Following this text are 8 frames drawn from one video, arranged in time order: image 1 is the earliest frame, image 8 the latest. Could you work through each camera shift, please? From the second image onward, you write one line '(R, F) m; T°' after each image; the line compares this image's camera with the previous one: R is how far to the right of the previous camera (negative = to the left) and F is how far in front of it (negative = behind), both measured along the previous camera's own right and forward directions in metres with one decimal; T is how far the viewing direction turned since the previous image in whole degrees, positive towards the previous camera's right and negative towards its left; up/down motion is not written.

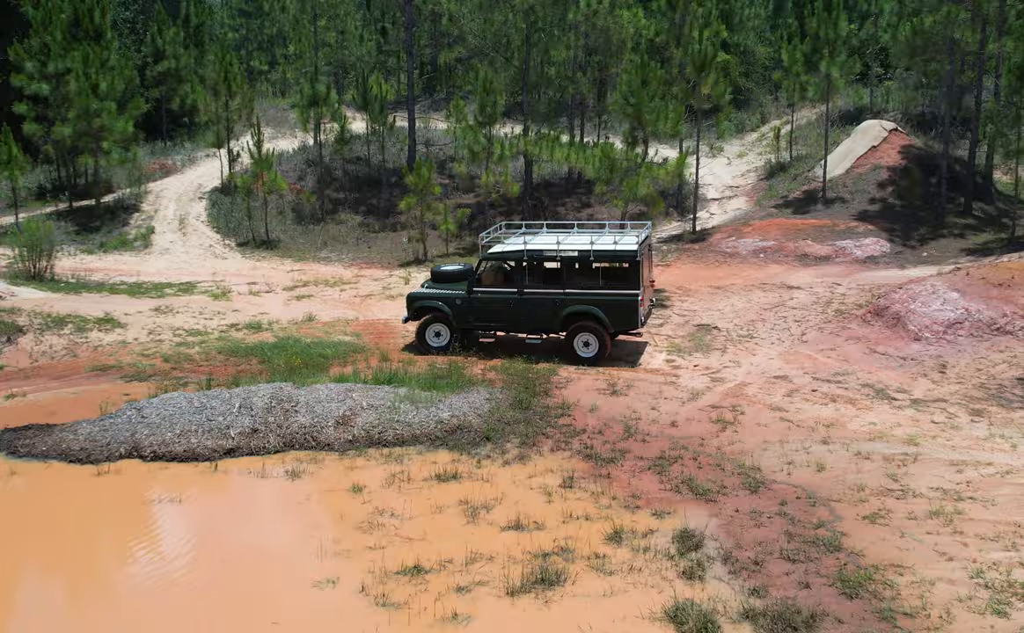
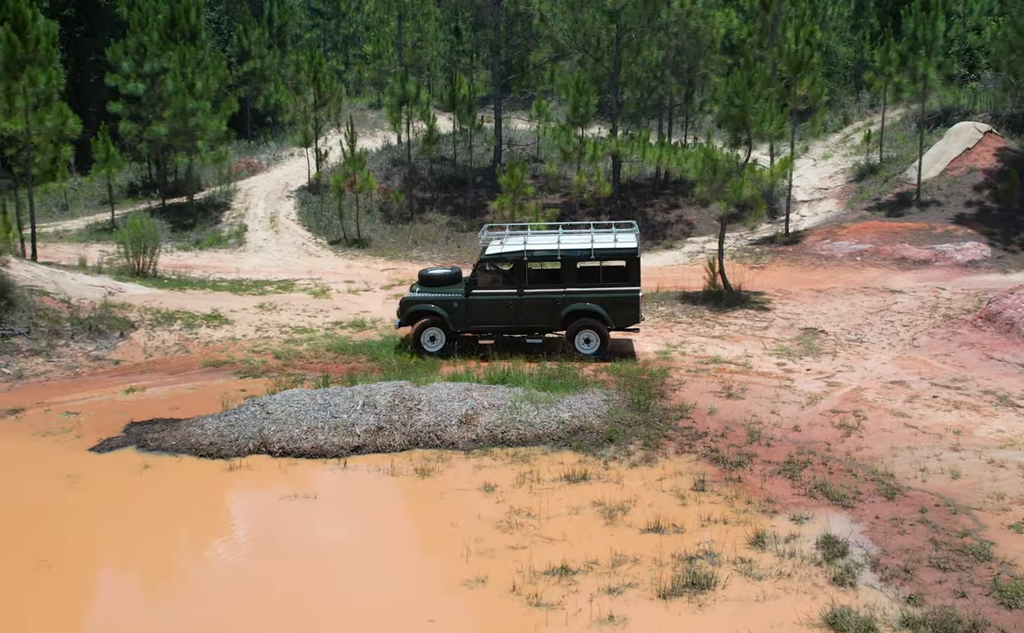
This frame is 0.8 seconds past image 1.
(-1.0, 0.0) m; -2°
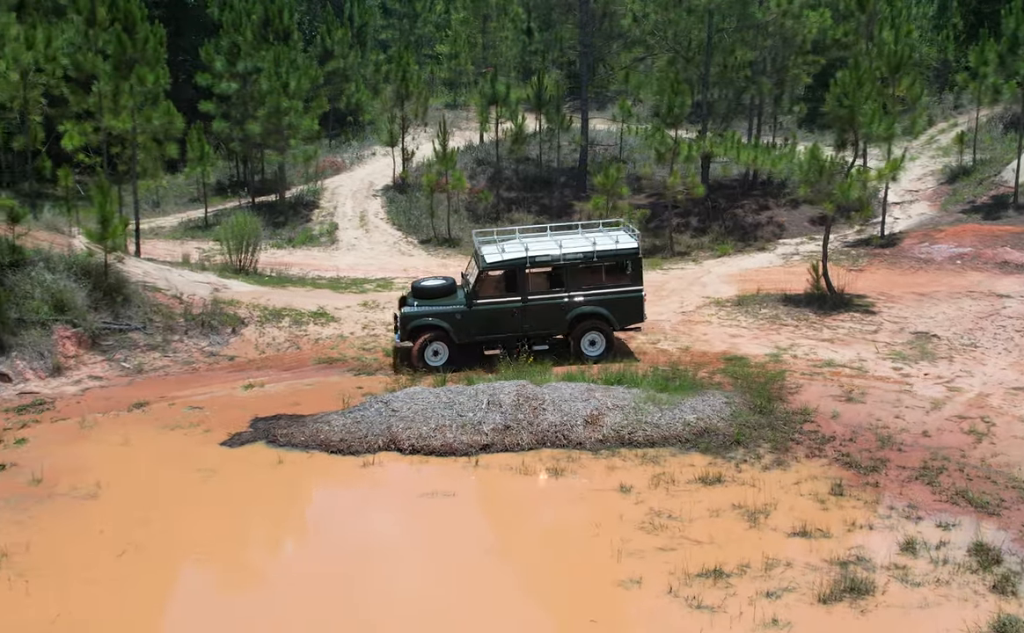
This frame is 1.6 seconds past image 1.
(-1.0, 0.0) m; -2°
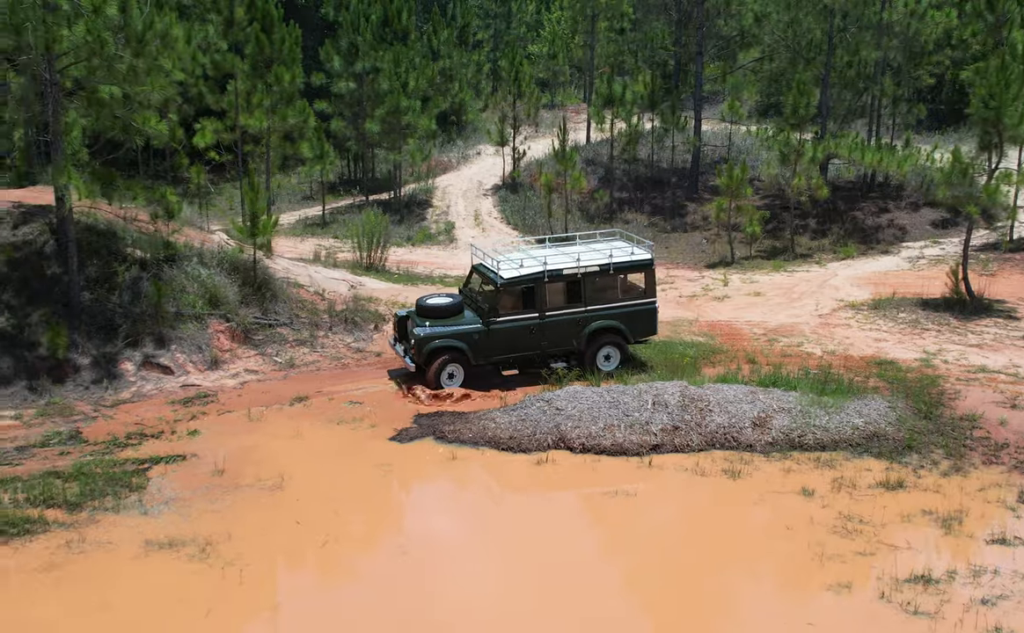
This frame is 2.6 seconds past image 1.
(-1.4, -0.1) m; -3°
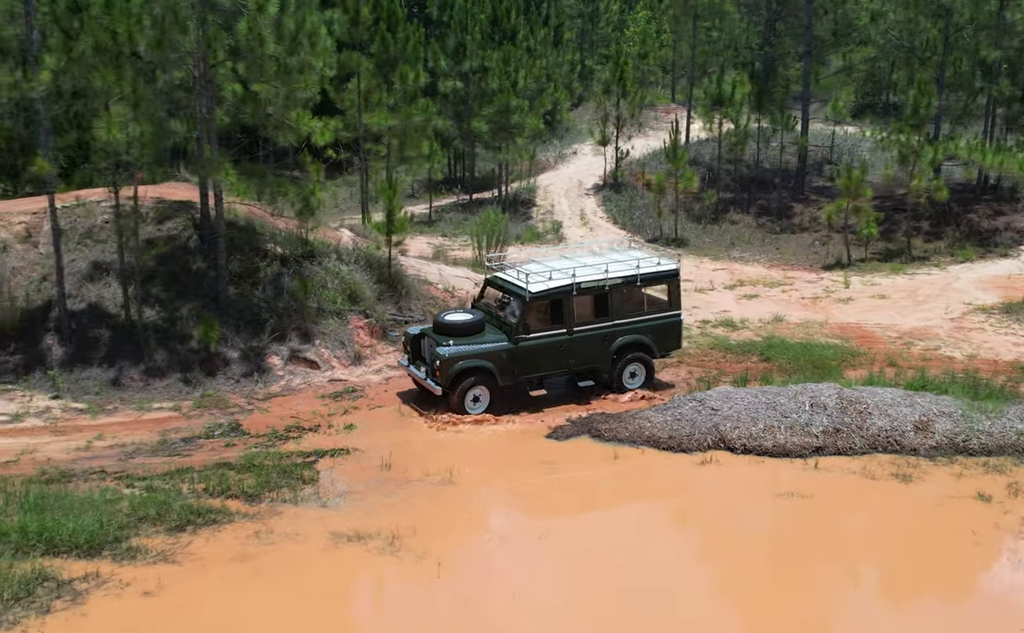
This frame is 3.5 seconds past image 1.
(-1.4, -0.1) m; -2°
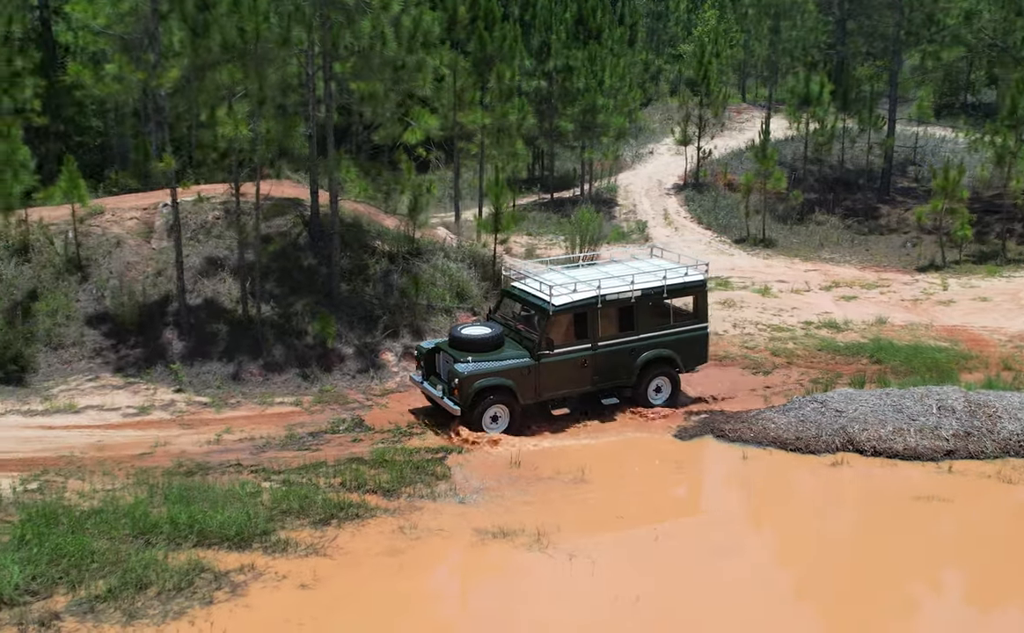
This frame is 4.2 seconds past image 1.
(-1.1, 0.0) m; -2°
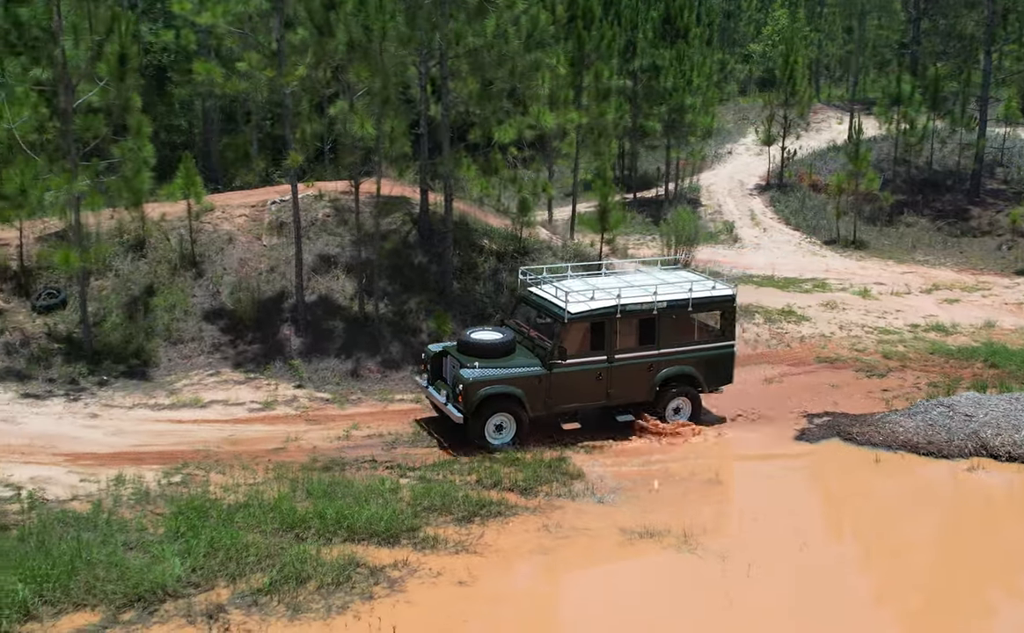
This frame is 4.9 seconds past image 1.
(-1.1, 0.0) m; -2°
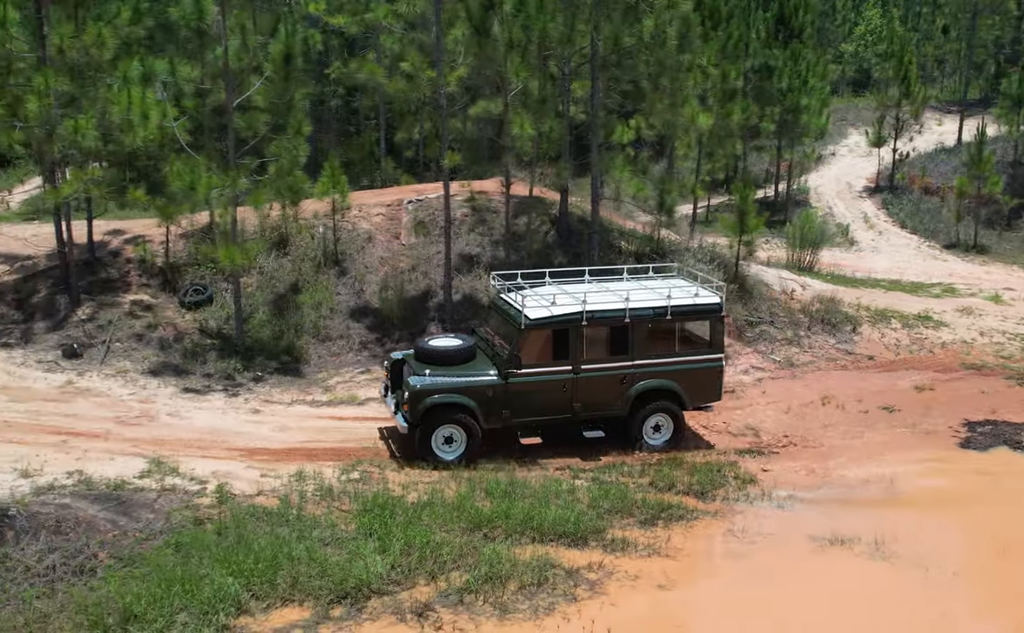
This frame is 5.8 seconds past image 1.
(-1.4, 0.0) m; -2°
